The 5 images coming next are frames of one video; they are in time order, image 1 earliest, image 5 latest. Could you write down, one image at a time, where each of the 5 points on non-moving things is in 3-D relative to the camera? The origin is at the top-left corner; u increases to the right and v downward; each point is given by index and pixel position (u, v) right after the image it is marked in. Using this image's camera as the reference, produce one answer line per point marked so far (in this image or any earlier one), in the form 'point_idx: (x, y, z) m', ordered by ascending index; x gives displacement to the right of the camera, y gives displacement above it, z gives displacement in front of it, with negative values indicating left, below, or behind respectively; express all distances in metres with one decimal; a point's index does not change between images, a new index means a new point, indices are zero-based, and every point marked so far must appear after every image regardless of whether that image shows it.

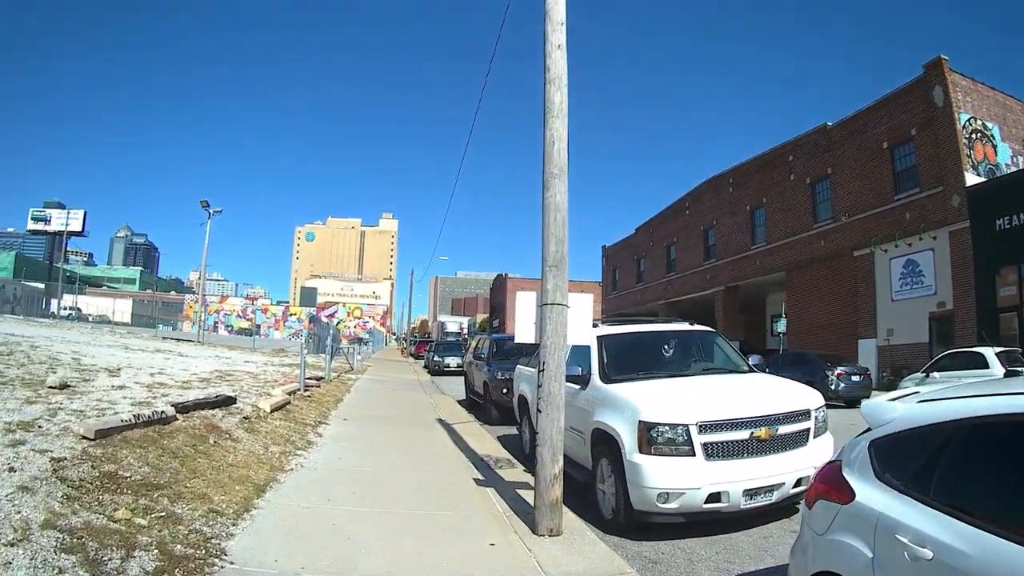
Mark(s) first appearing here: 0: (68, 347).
0: (-10.7, -1.4, +15.7) m
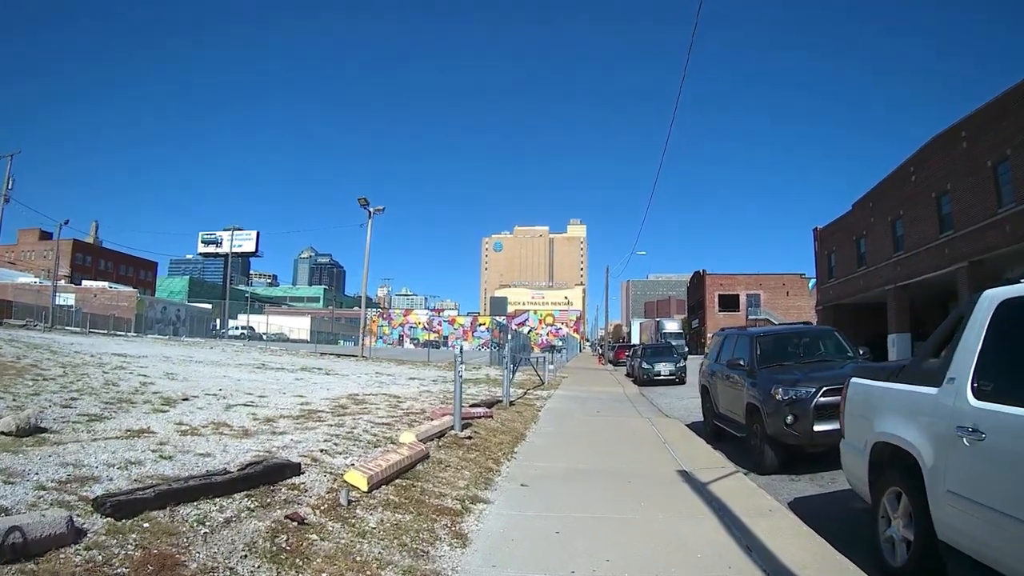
0: (-6.4, -1.5, +11.9) m
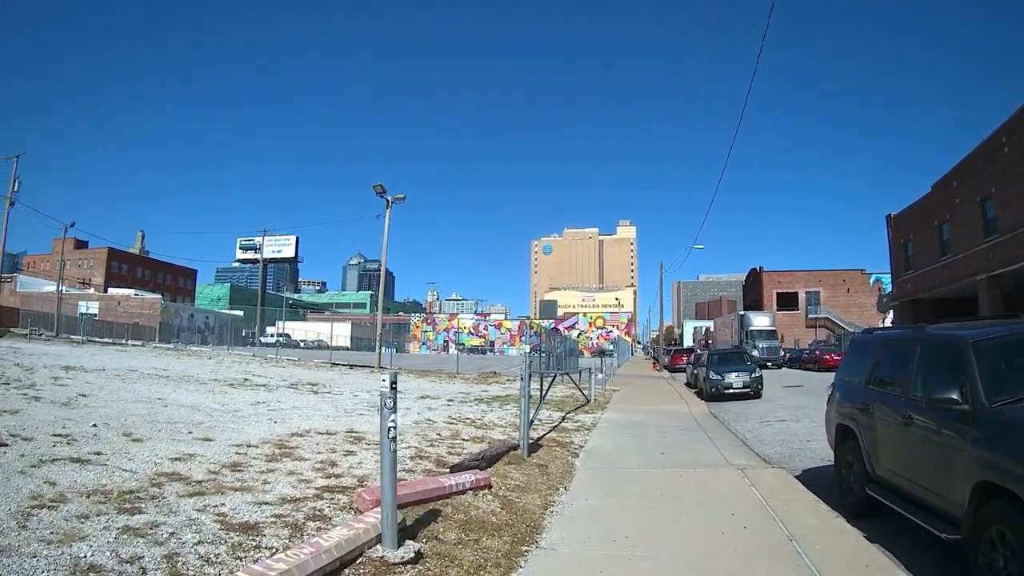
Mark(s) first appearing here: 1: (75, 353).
0: (-6.1, -1.4, +8.2) m
1: (-11.2, -1.7, +16.8) m
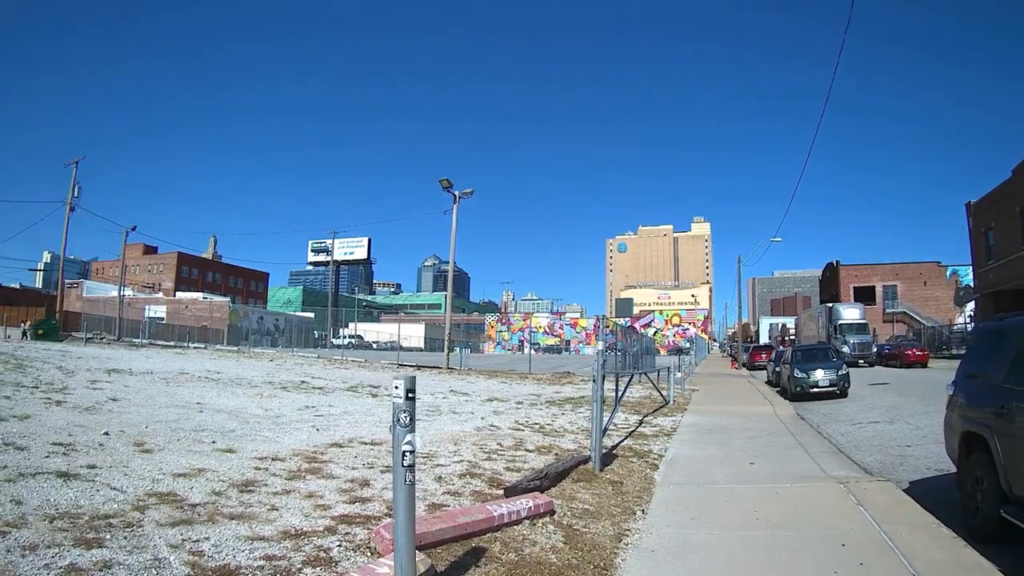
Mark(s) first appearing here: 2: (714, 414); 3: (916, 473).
0: (-5.4, -1.4, +7.7) m
1: (-9.6, -1.8, +16.8) m
2: (+4.8, -3.0, +15.9) m
3: (+5.5, -2.5, +9.0) m
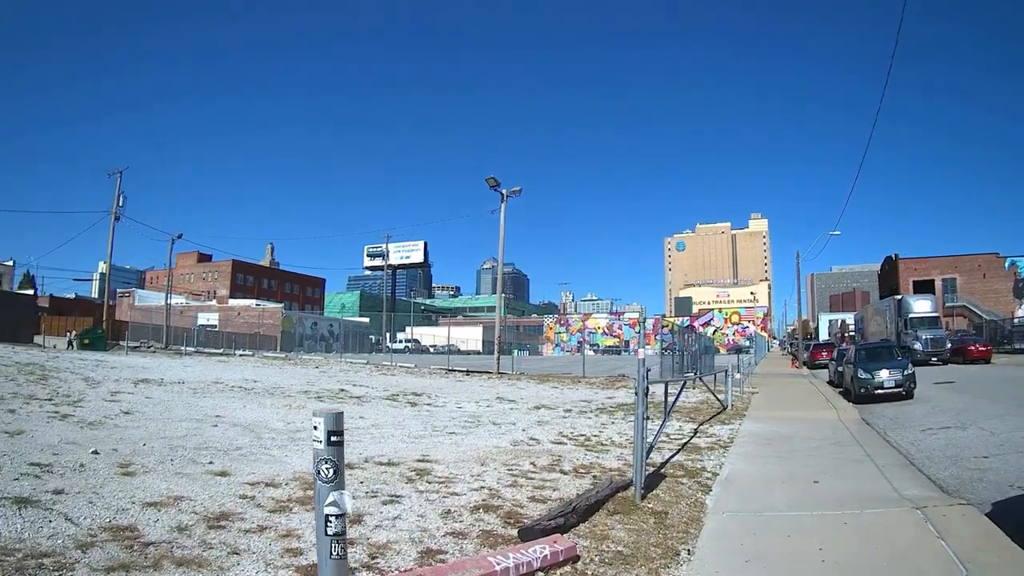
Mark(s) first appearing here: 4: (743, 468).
0: (-5.1, -1.5, +7.3) m
1: (-8.4, -2.0, +16.7) m
2: (+5.8, -3.0, +14.6) m
3: (+5.9, -2.4, +7.7) m
4: (+3.2, -2.4, +8.9) m
